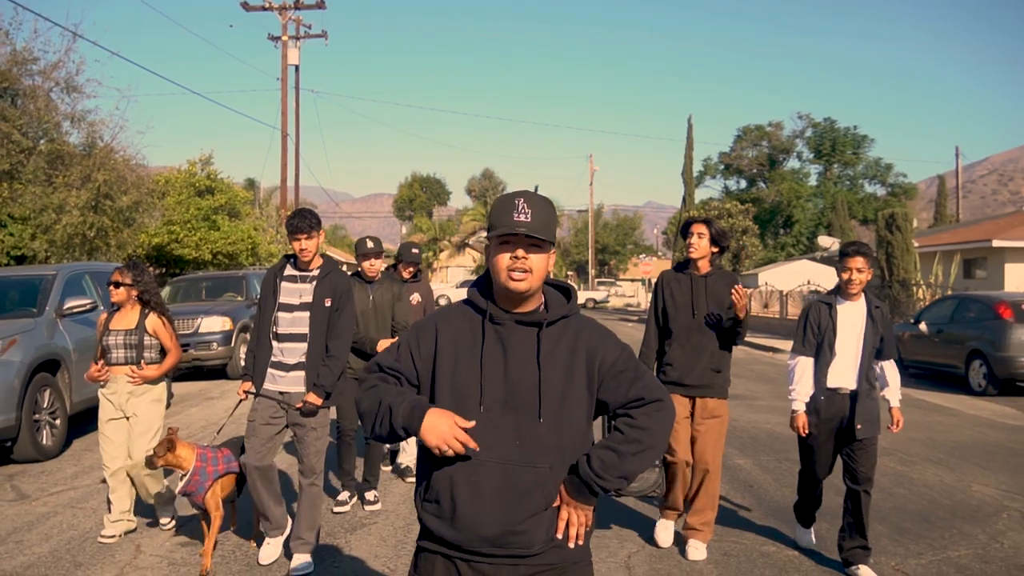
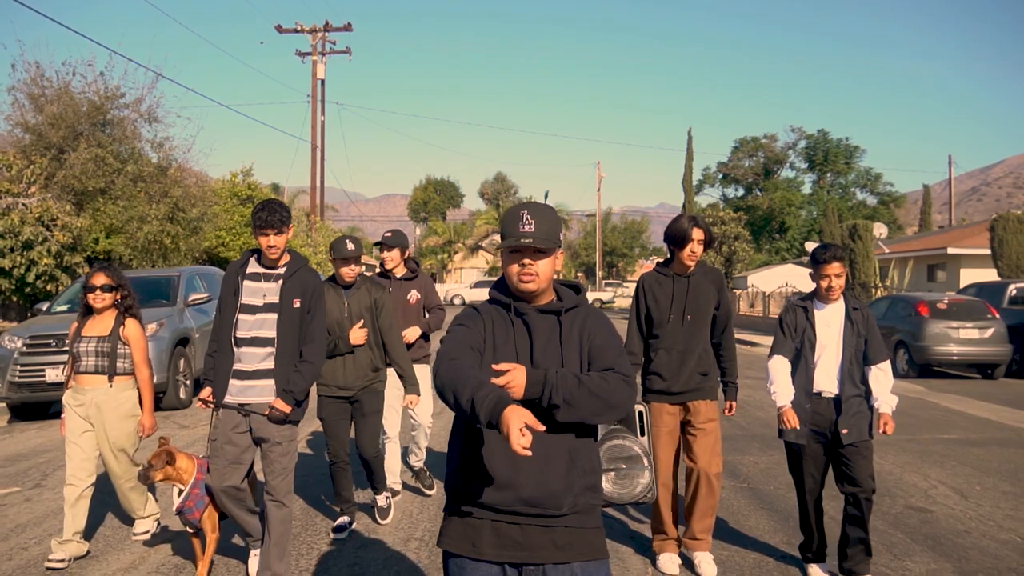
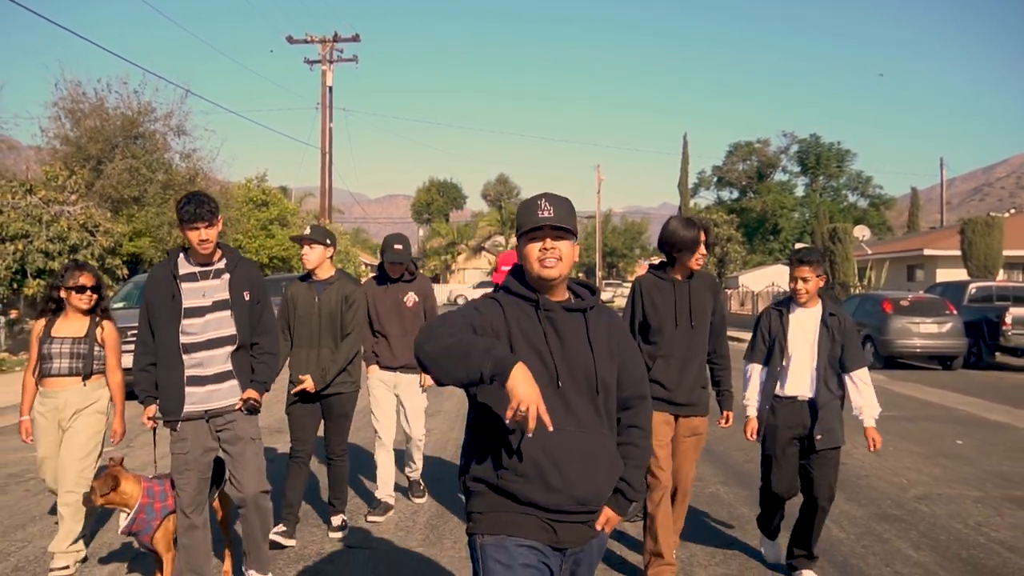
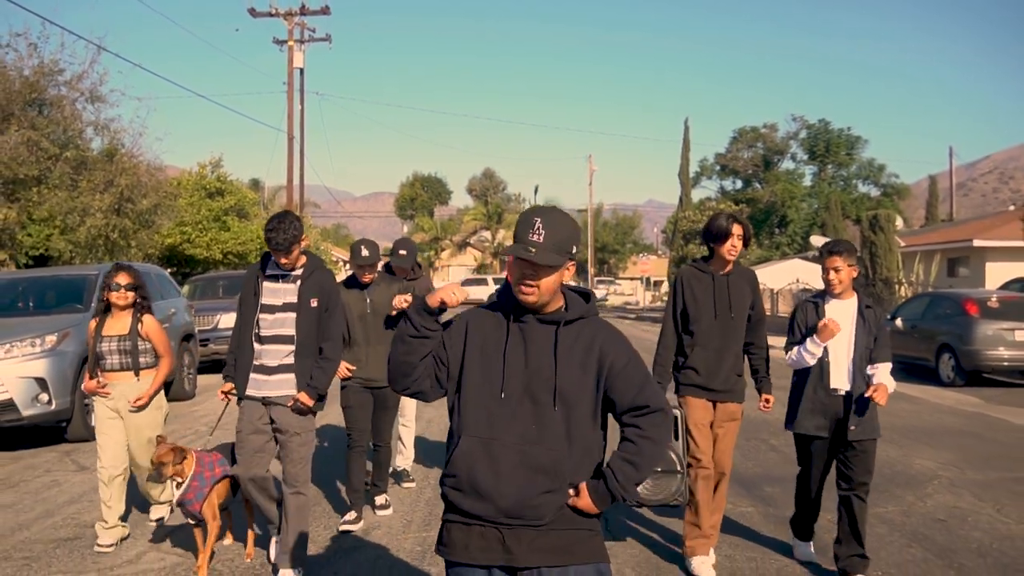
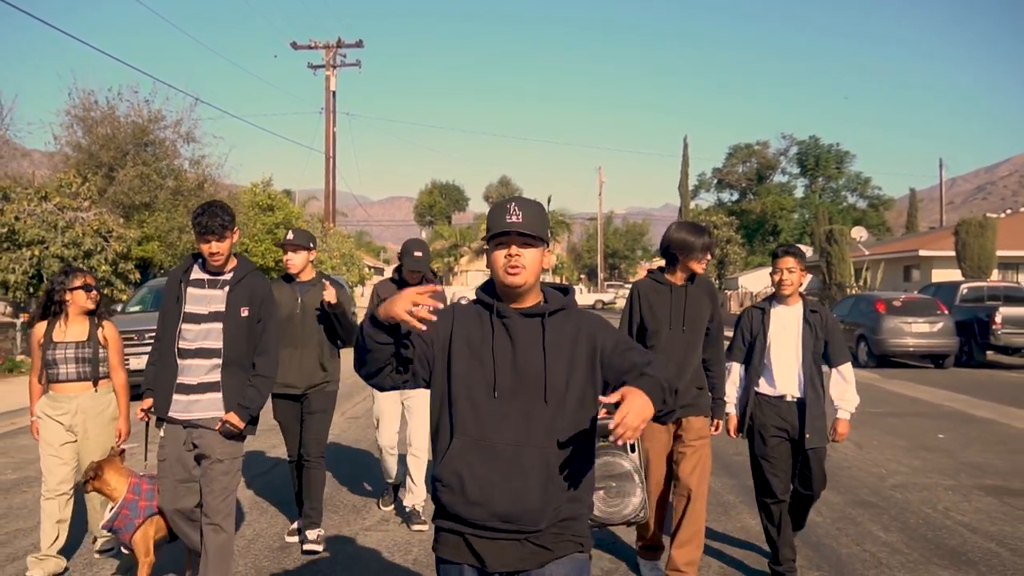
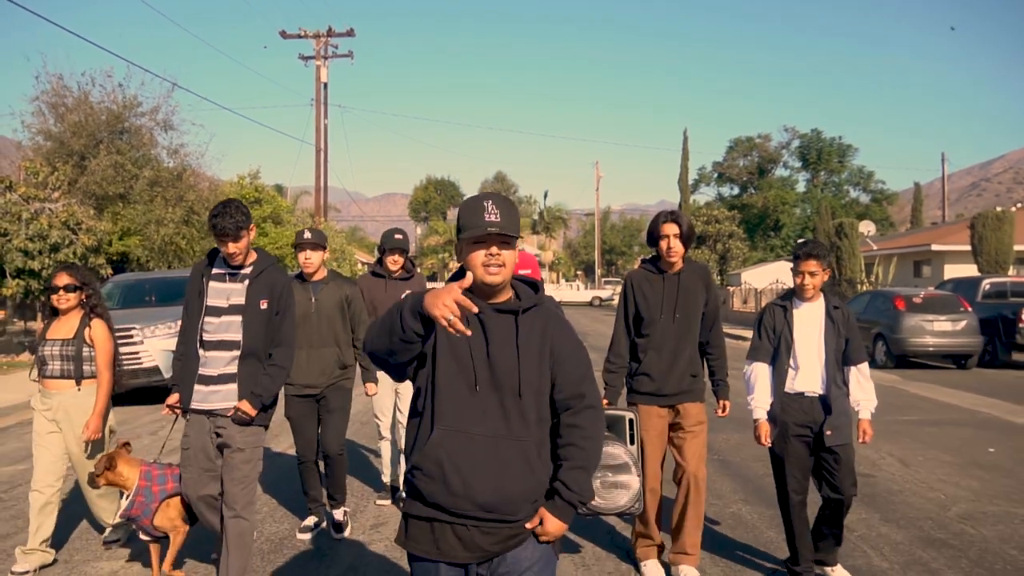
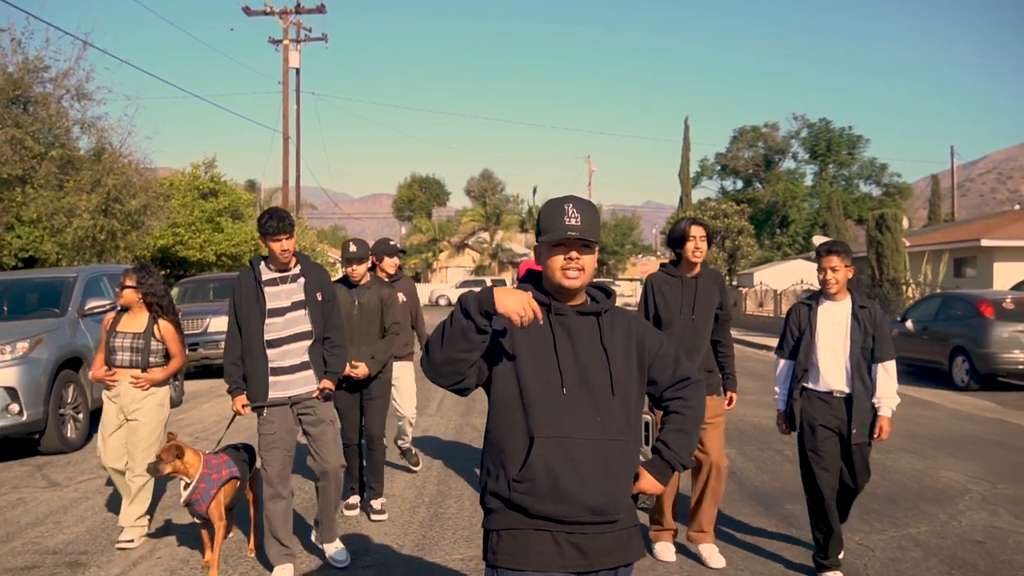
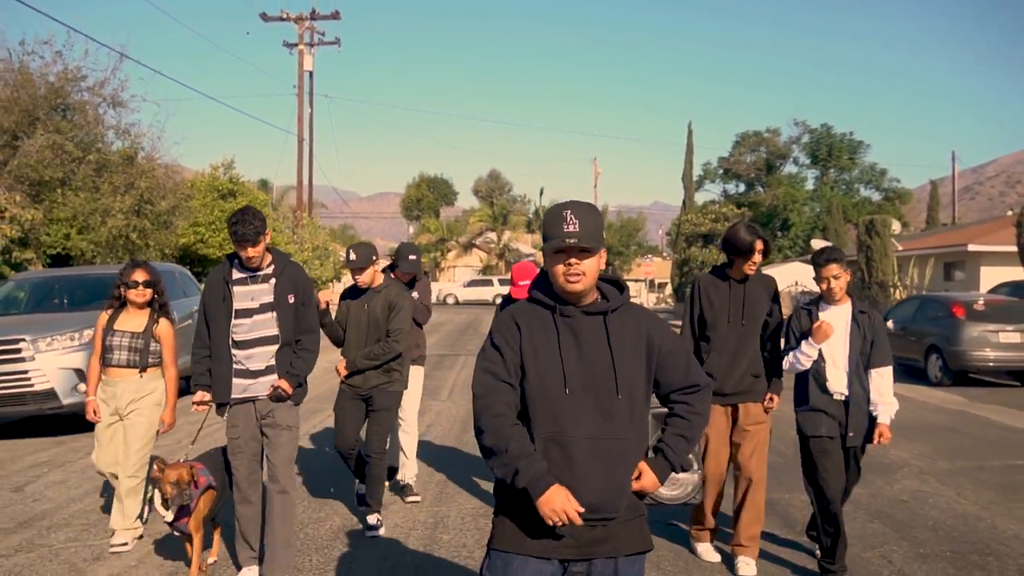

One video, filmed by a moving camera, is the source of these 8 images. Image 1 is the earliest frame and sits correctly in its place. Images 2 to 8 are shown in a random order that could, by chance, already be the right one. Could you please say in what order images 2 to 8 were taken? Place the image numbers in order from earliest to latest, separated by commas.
7, 4, 8, 2, 6, 3, 5
